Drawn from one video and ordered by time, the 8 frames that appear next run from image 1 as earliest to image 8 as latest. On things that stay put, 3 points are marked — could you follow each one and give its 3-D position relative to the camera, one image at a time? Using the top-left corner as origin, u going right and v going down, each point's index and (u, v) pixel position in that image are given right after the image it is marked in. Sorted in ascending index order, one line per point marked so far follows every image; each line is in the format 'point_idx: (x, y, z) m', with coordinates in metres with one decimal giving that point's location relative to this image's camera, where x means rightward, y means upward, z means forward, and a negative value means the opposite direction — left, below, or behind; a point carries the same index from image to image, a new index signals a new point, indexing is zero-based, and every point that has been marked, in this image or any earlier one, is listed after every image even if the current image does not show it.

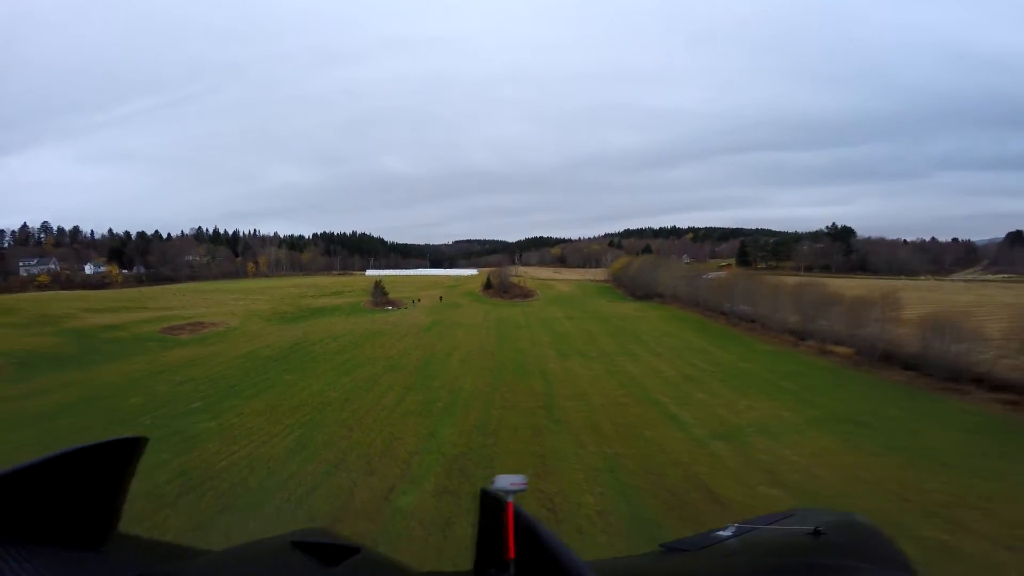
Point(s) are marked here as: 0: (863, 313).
0: (+12.6, -1.0, +18.2) m
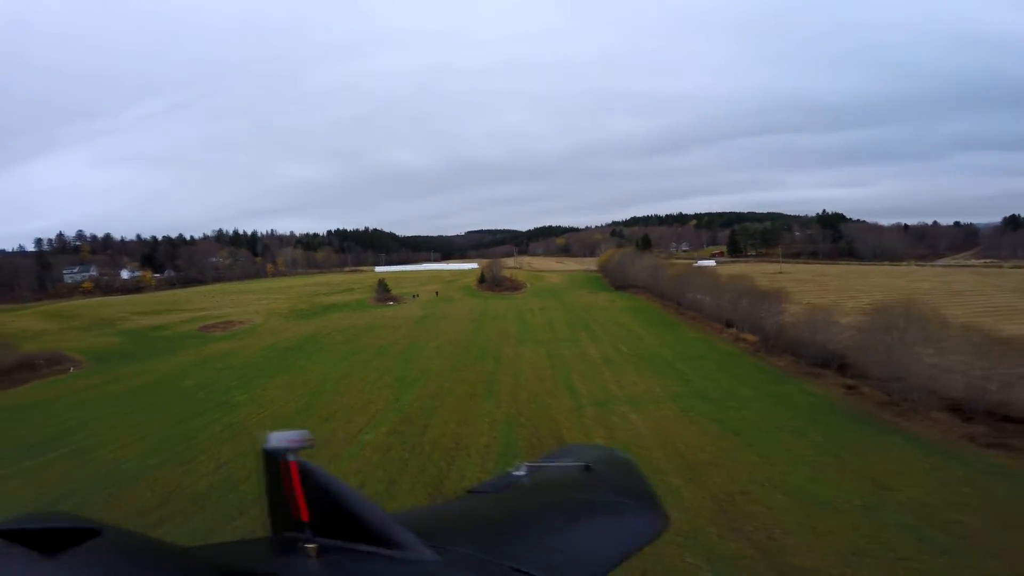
0: (+10.9, -0.8, +22.4) m
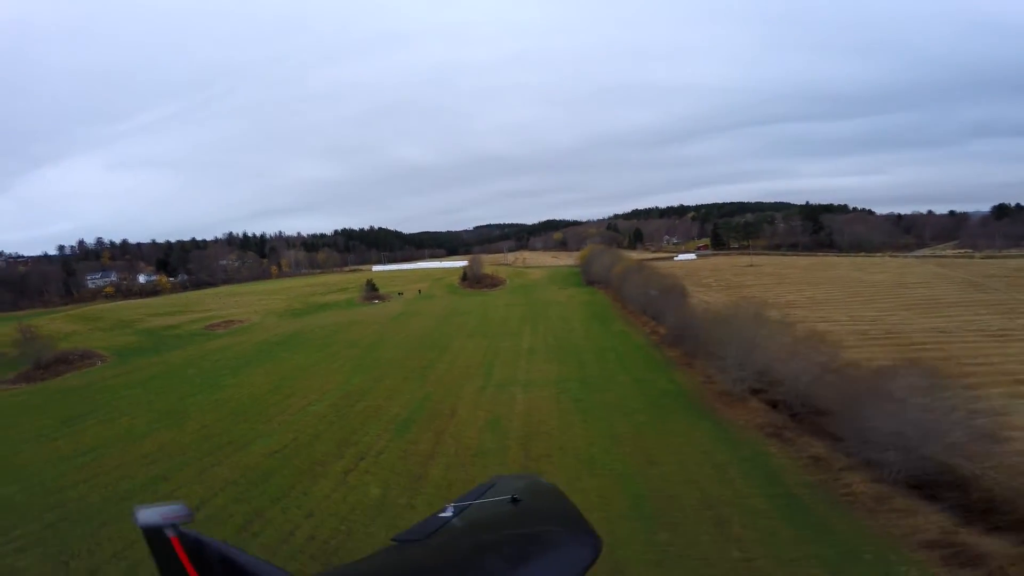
0: (+8.0, -0.7, +26.2) m
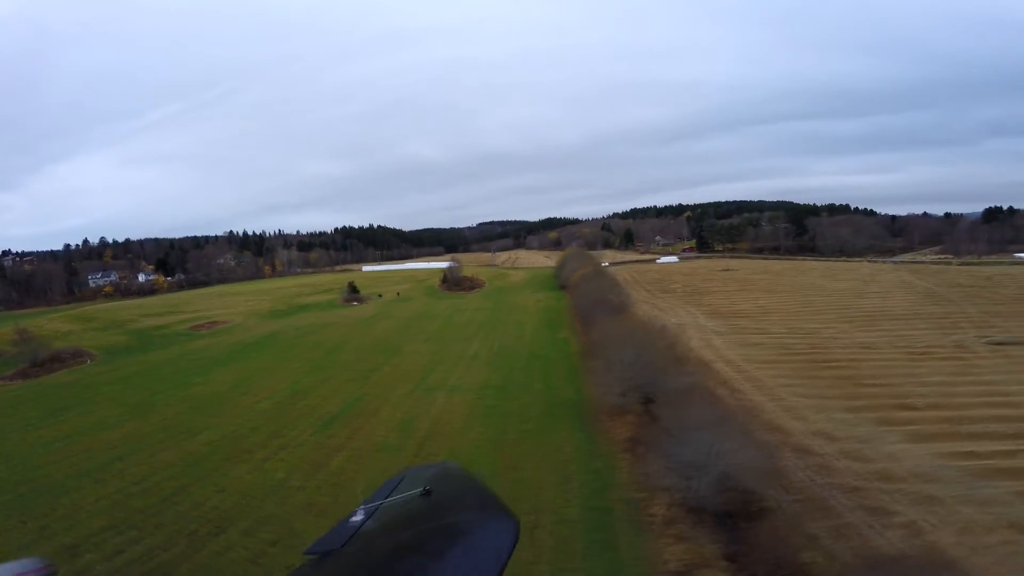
0: (+5.1, -1.3, +28.2) m
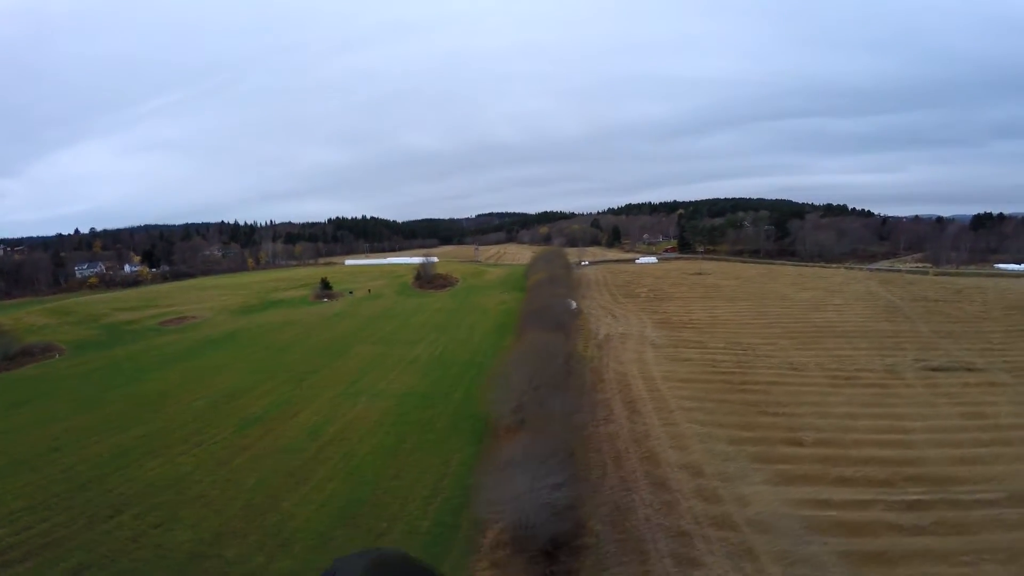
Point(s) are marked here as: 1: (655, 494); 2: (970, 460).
0: (+1.8, -1.9, +29.1) m
1: (+3.7, -5.5, +13.6) m
2: (+14.0, -5.2, +15.4) m
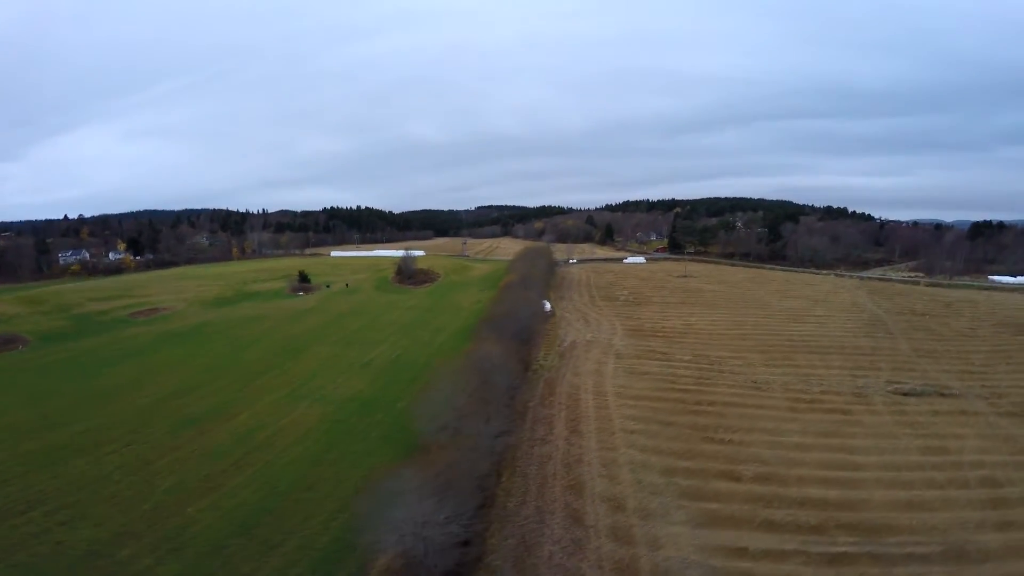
0: (-0.4, -2.2, +28.4) m
1: (+1.4, -6.2, +12.9) m
2: (+11.7, -6.1, +14.8) m
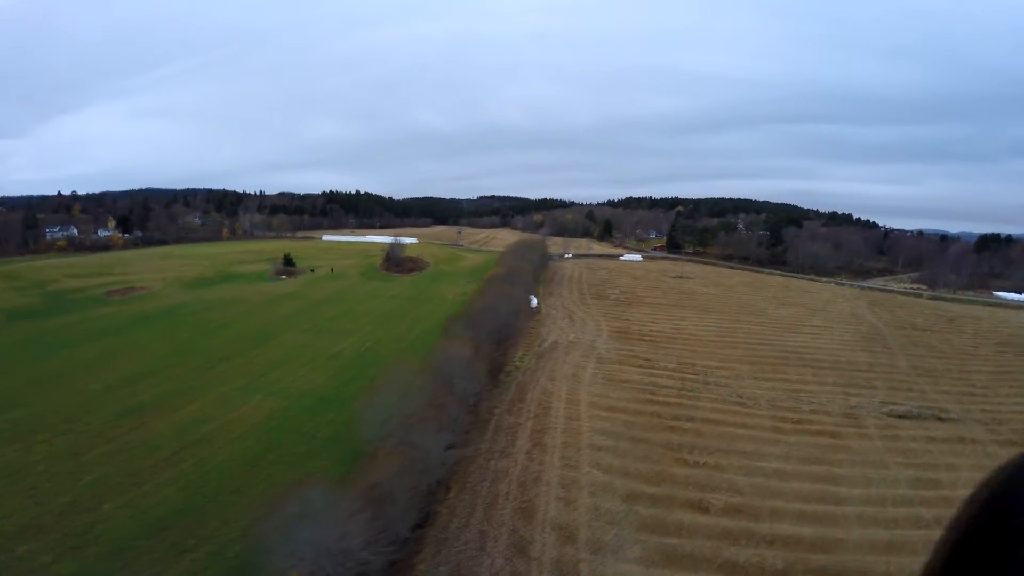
0: (-1.6, -2.0, +27.0) m
1: (-0.1, -6.3, +11.6) m
2: (+10.3, -6.6, +13.4) m
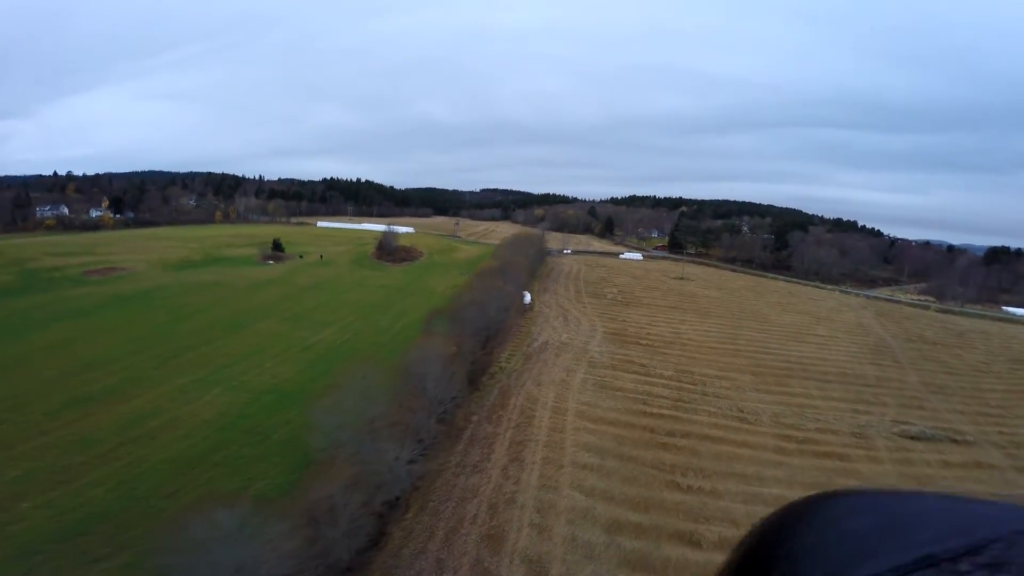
0: (-2.2, -1.7, +25.3) m
1: (-0.9, -6.2, +10.0) m
2: (+9.4, -7.0, +11.8) m
